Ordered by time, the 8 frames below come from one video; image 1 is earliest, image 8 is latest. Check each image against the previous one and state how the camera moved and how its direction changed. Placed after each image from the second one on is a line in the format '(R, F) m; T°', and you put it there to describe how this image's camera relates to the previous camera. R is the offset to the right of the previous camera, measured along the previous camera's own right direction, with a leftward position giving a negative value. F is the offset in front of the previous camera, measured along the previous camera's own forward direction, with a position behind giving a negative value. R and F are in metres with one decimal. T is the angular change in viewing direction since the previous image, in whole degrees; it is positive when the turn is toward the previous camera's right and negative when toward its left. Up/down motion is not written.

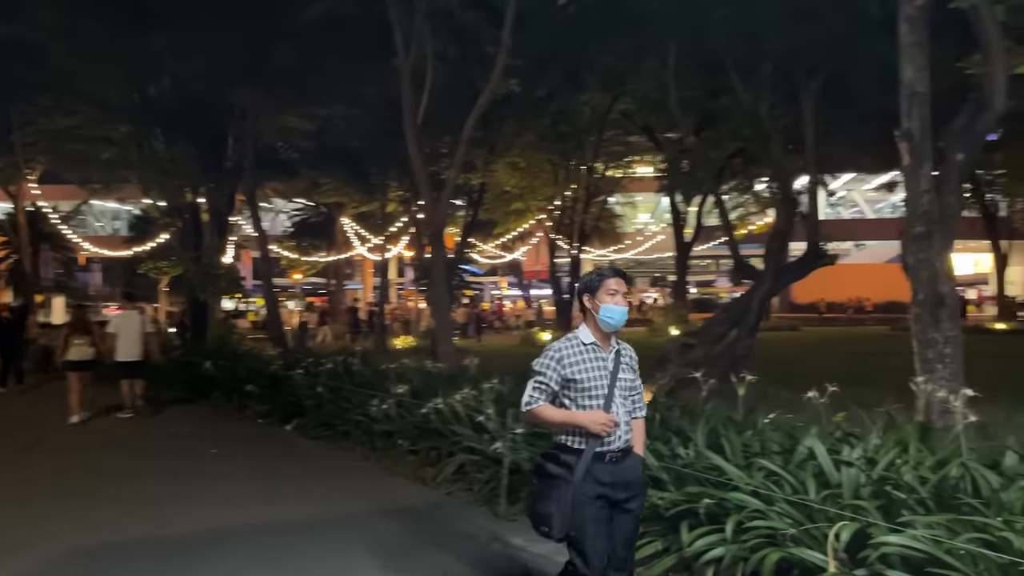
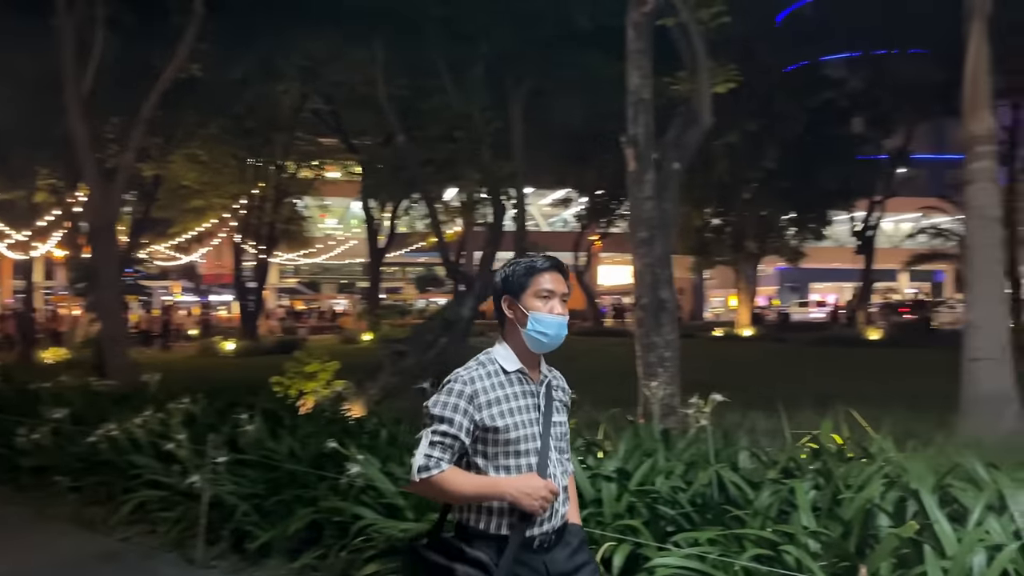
(-0.2, +0.8) m; +21°
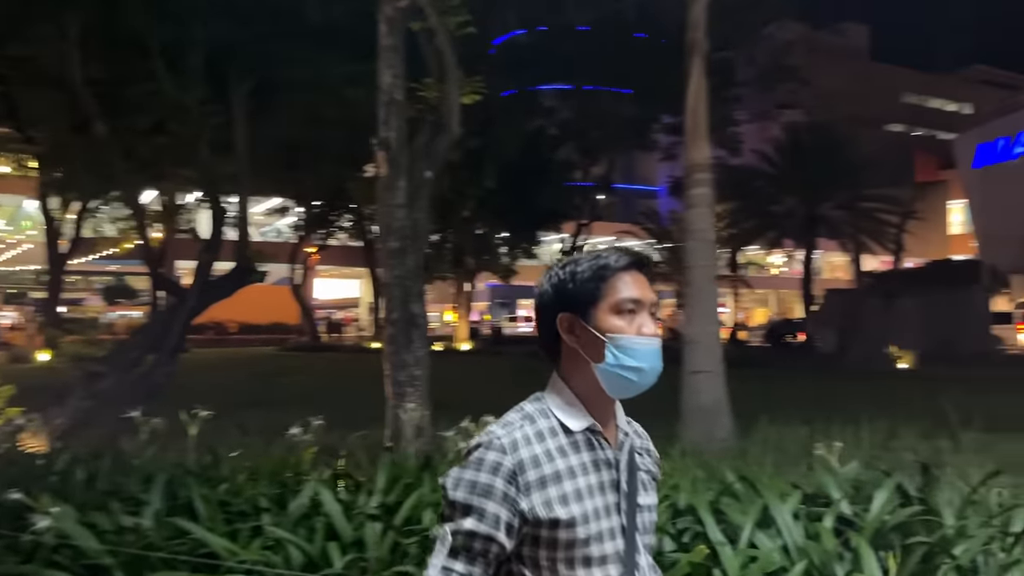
(-0.2, +0.5) m; +19°
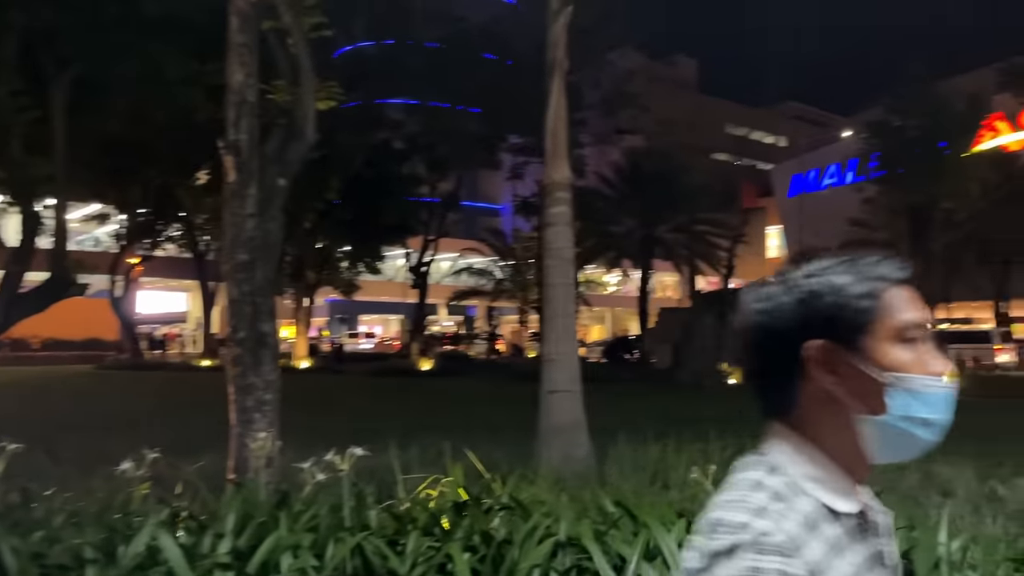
(-0.1, +0.3) m; +11°
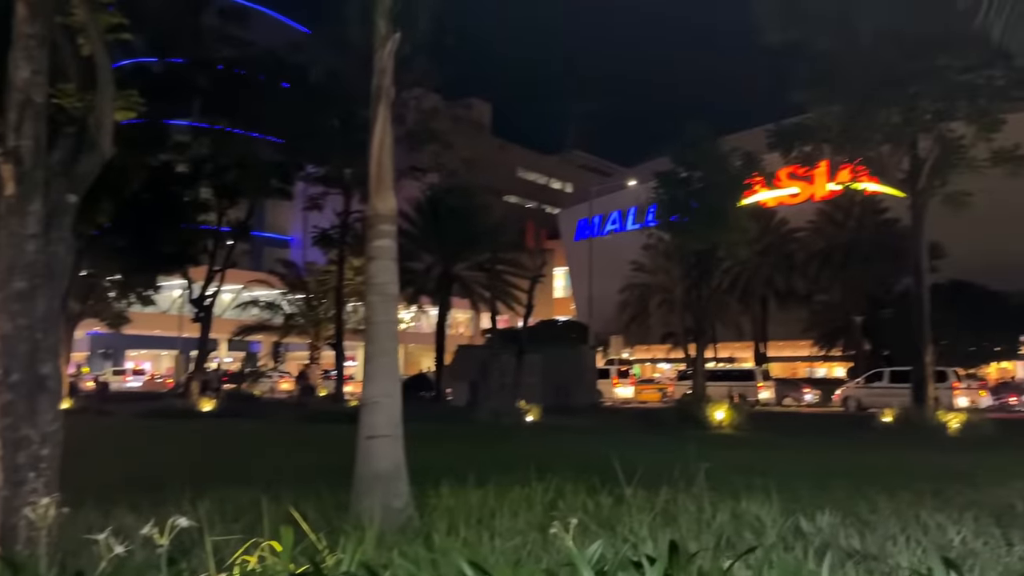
(-0.3, +0.4) m; +14°
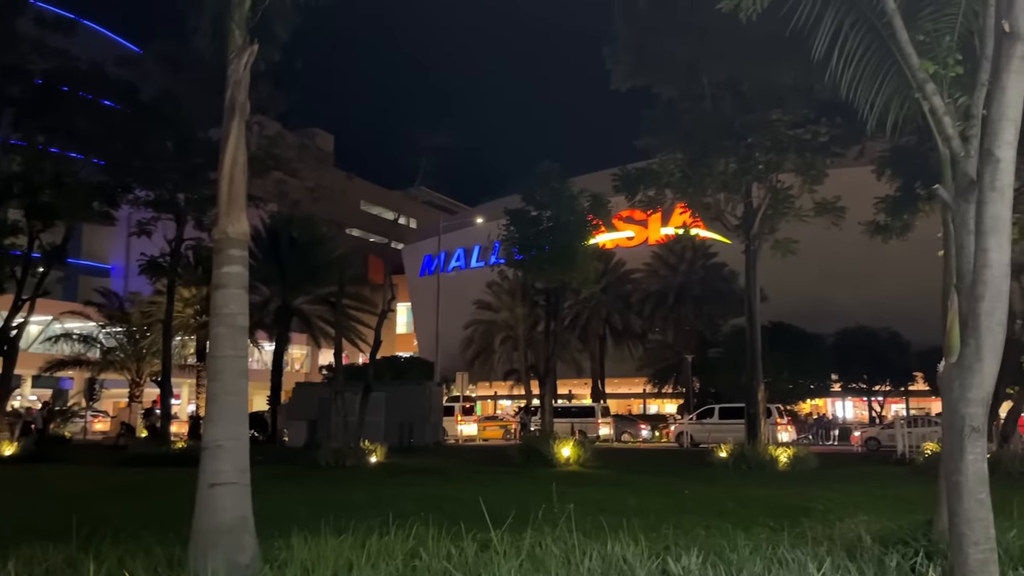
(-0.2, +0.4) m; +11°
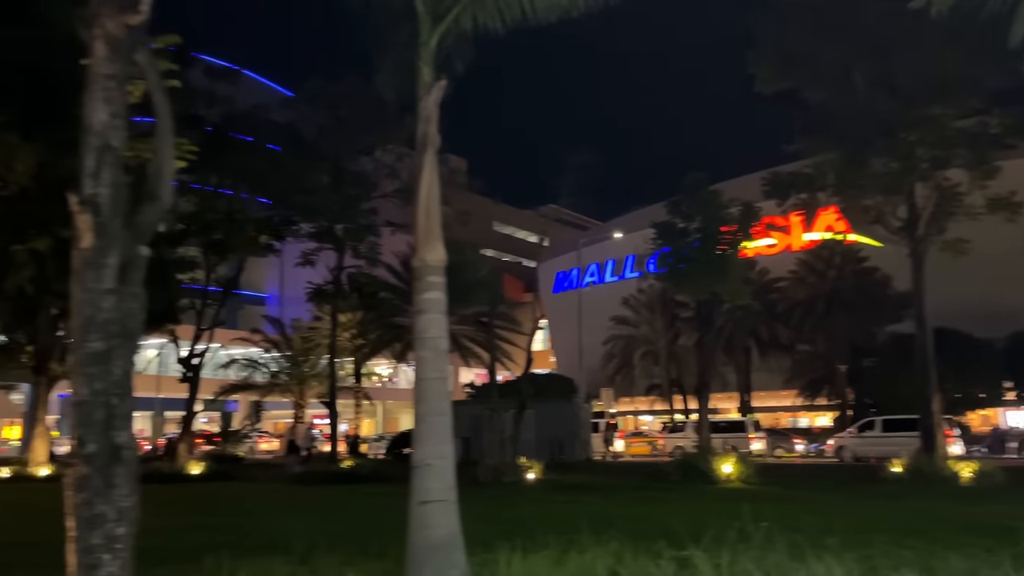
(-0.5, -0.1) m; -9°
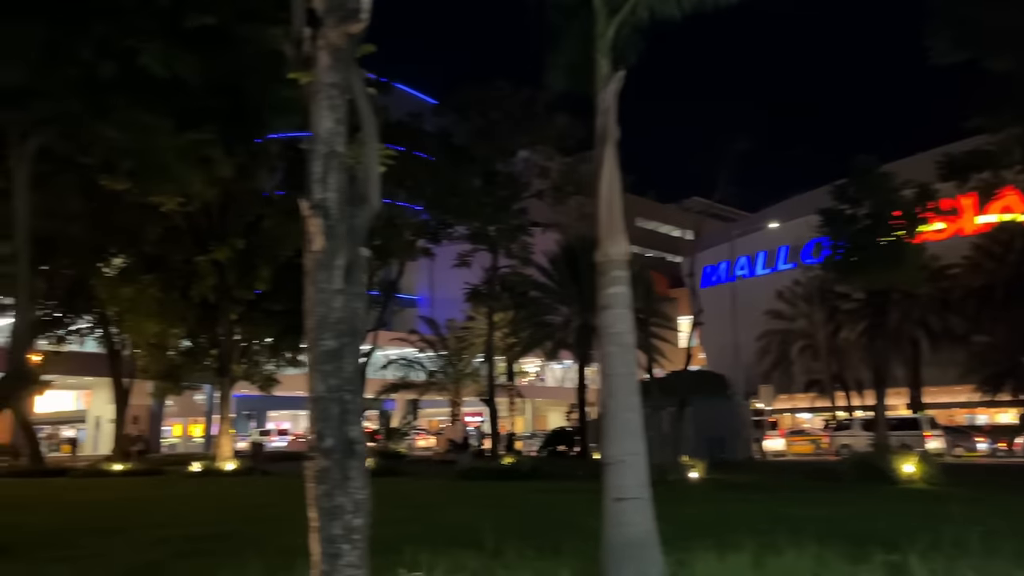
(-0.4, 0.0) m; -9°
